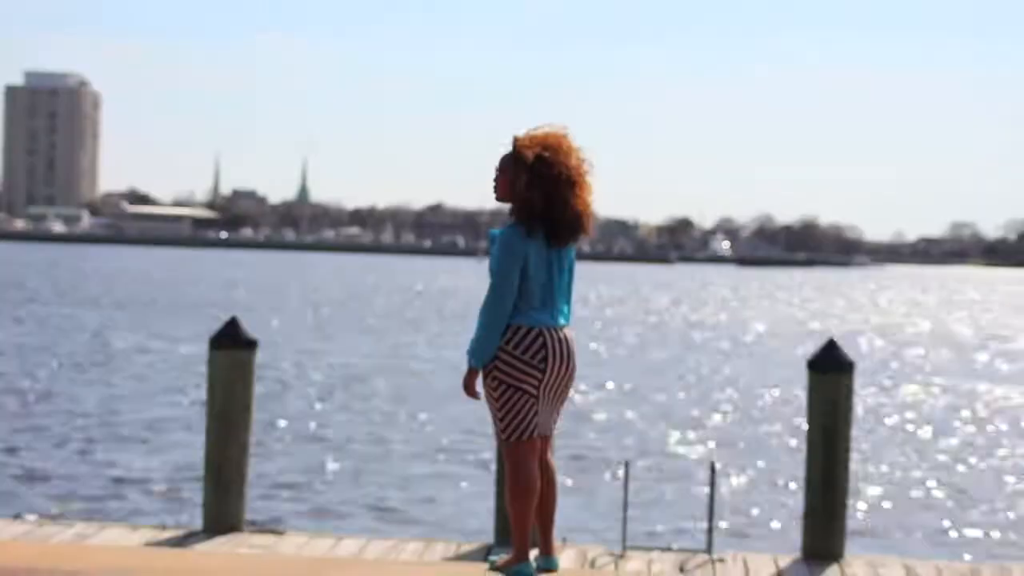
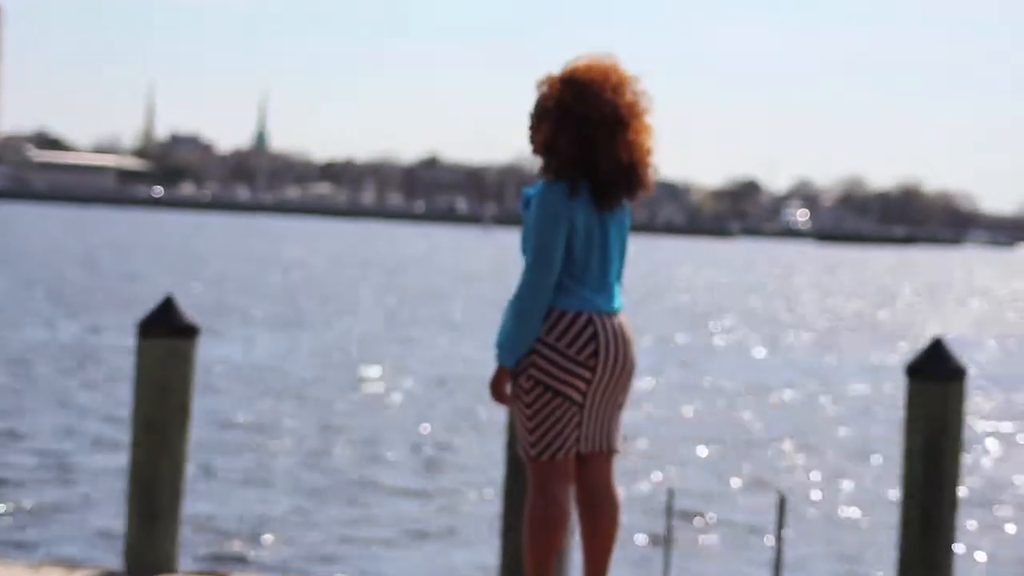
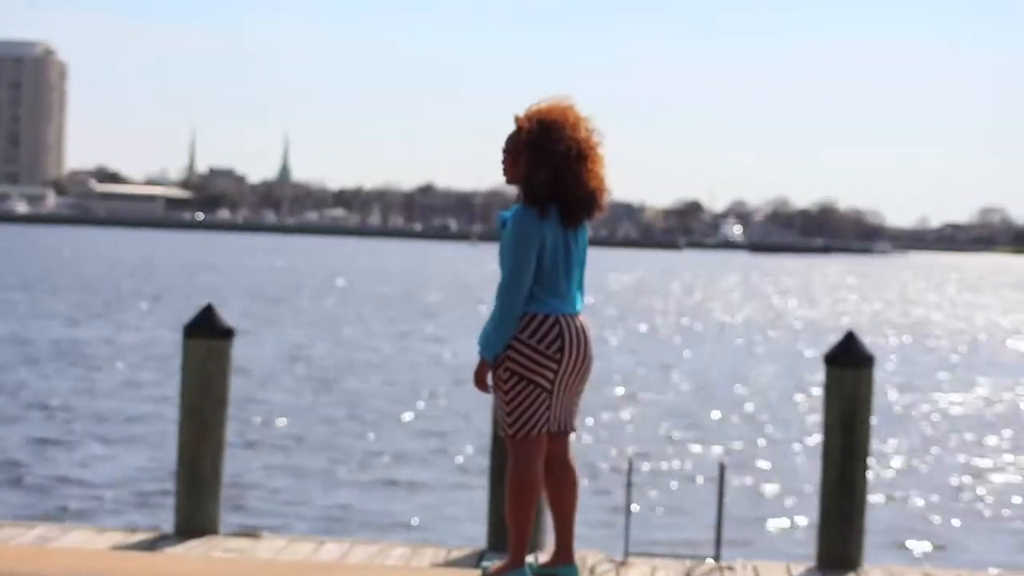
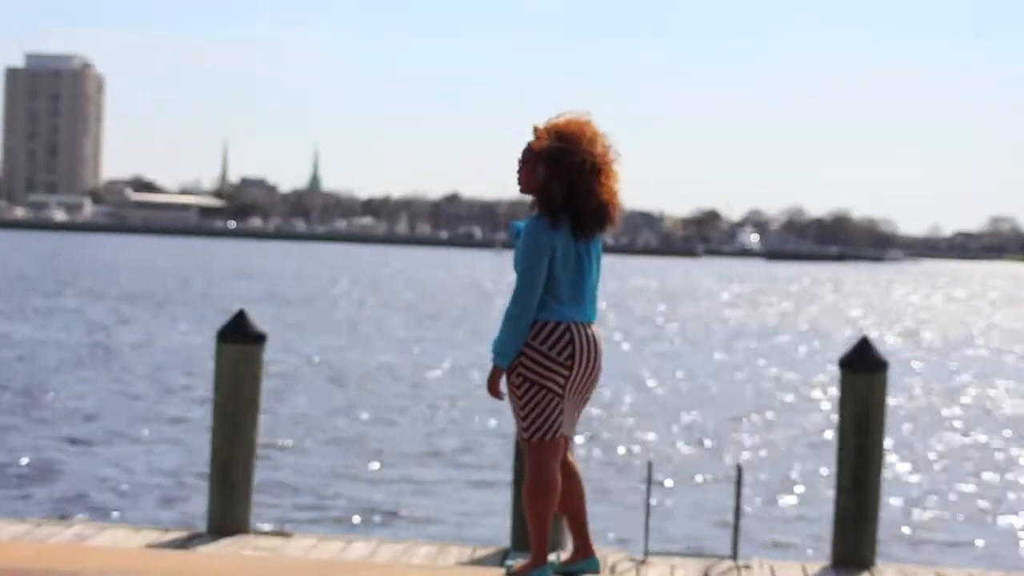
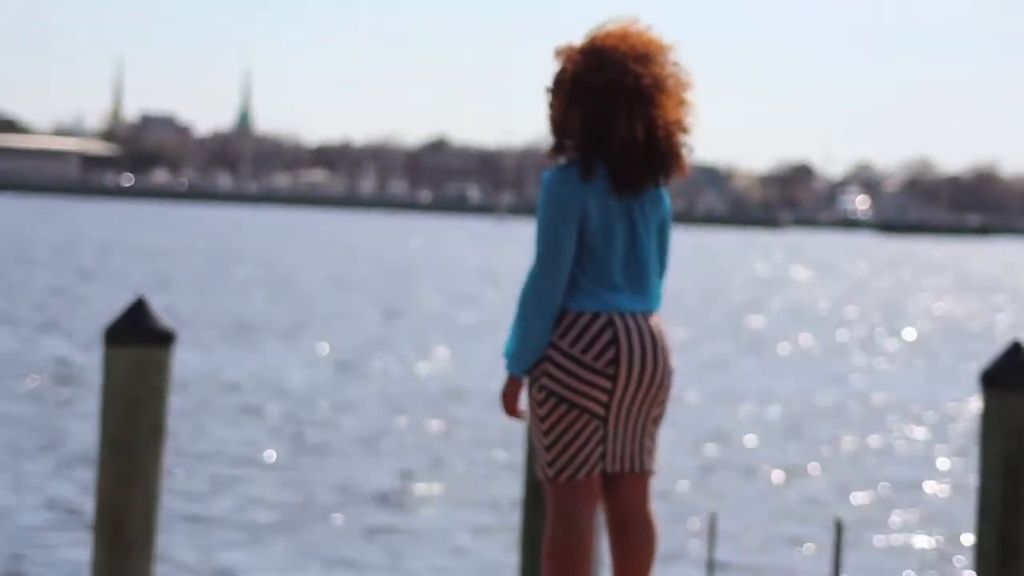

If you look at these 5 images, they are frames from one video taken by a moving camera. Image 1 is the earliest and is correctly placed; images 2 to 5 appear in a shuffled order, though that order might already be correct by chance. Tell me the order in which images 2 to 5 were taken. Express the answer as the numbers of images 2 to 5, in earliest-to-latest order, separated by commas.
4, 3, 2, 5
